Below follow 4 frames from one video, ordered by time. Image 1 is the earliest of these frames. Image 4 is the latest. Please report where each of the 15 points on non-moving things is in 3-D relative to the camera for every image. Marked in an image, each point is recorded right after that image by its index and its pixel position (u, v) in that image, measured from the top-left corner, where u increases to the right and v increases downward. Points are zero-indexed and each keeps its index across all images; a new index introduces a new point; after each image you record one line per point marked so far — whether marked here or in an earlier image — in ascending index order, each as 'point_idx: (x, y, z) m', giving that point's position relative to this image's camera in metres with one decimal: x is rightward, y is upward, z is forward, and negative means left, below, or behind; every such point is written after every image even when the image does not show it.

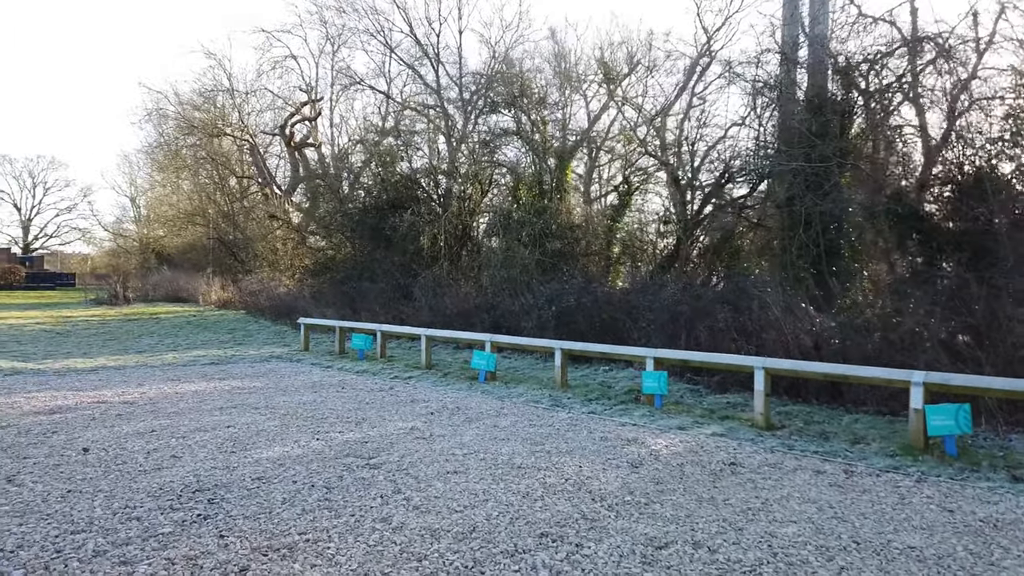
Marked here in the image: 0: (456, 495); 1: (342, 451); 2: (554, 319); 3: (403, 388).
0: (-0.3, -1.2, +4.2) m
1: (-1.2, -1.1, +5.2) m
2: (+0.8, -0.4, +11.5) m
3: (-1.2, -1.1, +8.3) m
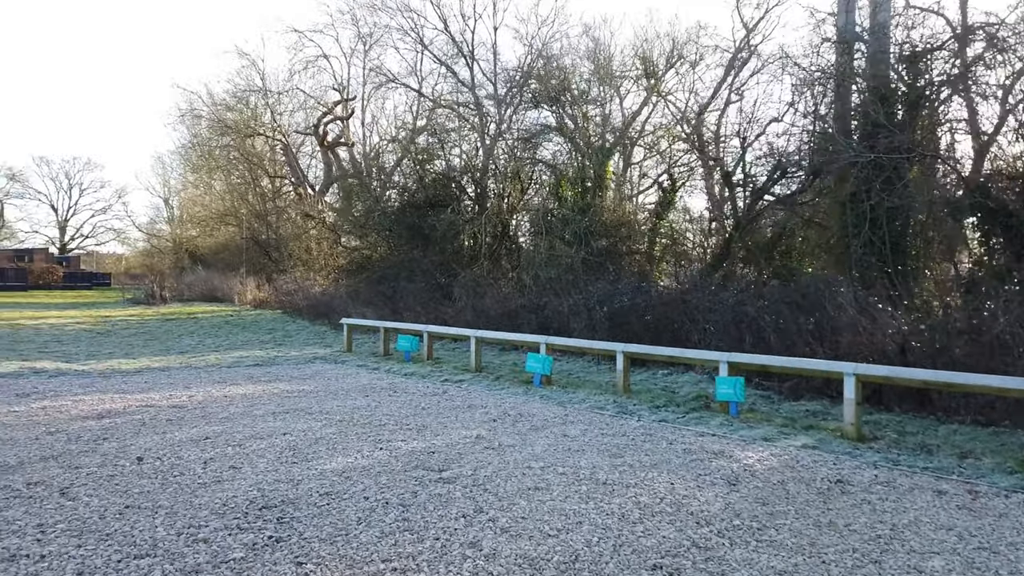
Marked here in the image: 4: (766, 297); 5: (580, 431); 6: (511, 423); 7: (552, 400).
0: (+0.2, -1.2, +3.8) m
1: (-0.7, -1.1, +4.9) m
2: (+1.5, -0.4, +11.1) m
3: (-0.6, -1.1, +8.0) m
4: (+3.2, -0.1, +9.4) m
5: (+0.5, -1.1, +6.0) m
6: (0.0, -1.1, +6.3) m
7: (+0.4, -1.1, +7.5) m
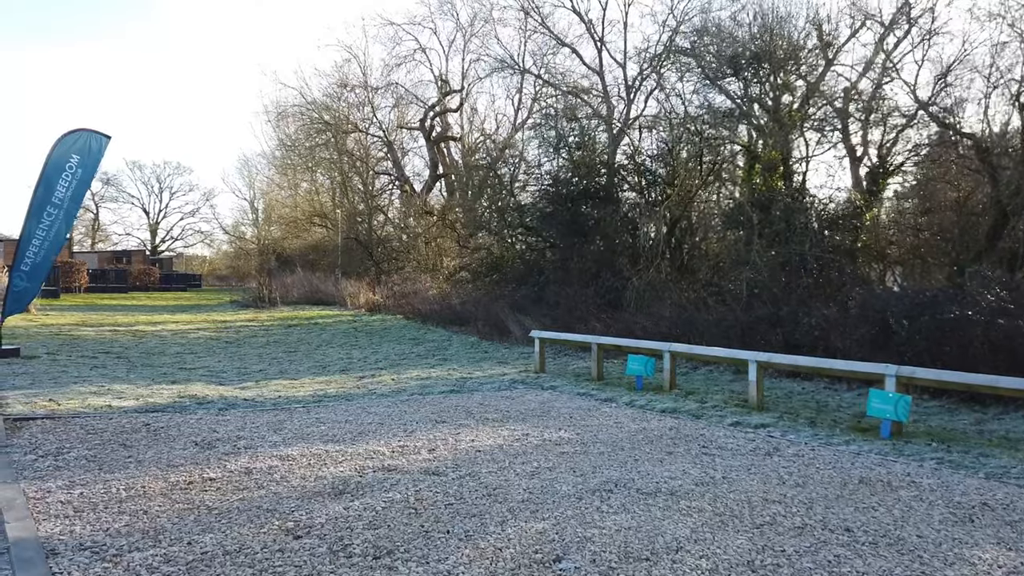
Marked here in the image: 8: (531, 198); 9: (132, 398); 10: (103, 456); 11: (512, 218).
0: (+2.5, -1.2, +1.3) m
1: (+1.8, -1.2, +2.5) m
2: (+4.5, -0.5, +8.5) m
3: (+2.1, -1.2, +5.5) m
4: (+6.0, -0.2, +6.6) m
5: (+3.1, -1.2, +3.4) m
6: (+2.5, -1.2, +3.8) m
7: (+3.1, -1.2, +5.0) m
8: (+0.5, +2.2, +17.9) m
9: (-3.6, -1.1, +7.2) m
10: (-2.8, -1.1, +5.1) m
11: (-0.2, +1.7, +17.9) m
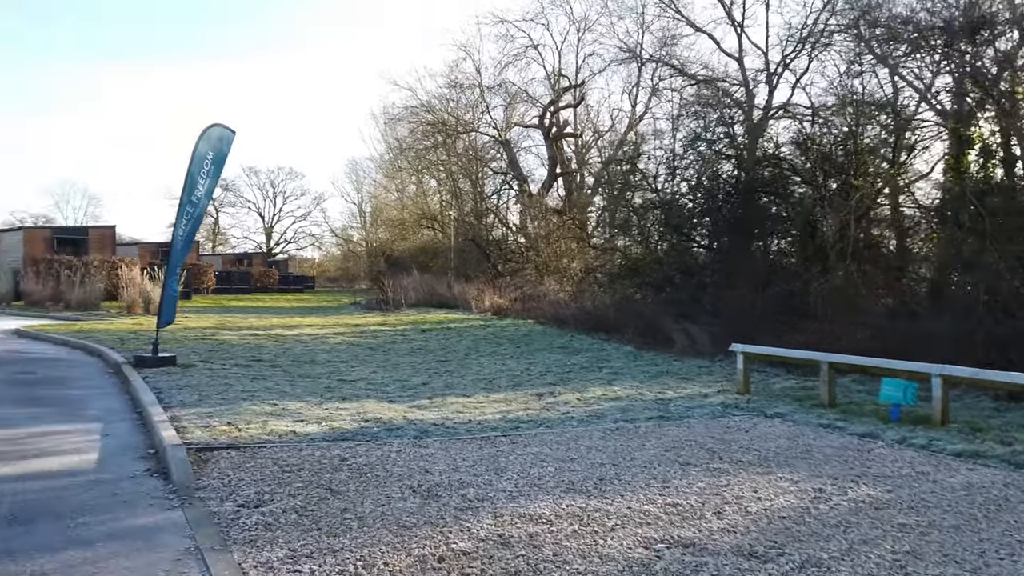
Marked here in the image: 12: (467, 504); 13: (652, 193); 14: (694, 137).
0: (+3.7, -1.3, -0.3) m
1: (+3.1, -1.3, +0.9) m
2: (+6.6, -0.6, +6.5) m
3: (+3.8, -1.3, +3.9) m
4: (+7.9, -0.3, +4.5) m
5: (+4.5, -1.3, +1.7) m
6: (+4.0, -1.3, +2.2) m
7: (+4.7, -1.3, +3.3) m
8: (+3.8, +2.1, +16.4) m
9: (-1.7, -1.1, +6.3) m
10: (-1.1, -1.2, +4.1) m
11: (+3.1, +1.6, +16.5) m
12: (-0.2, -1.2, +4.2) m
13: (+3.6, +2.1, +16.9) m
14: (+4.1, +3.2, +15.4) m
